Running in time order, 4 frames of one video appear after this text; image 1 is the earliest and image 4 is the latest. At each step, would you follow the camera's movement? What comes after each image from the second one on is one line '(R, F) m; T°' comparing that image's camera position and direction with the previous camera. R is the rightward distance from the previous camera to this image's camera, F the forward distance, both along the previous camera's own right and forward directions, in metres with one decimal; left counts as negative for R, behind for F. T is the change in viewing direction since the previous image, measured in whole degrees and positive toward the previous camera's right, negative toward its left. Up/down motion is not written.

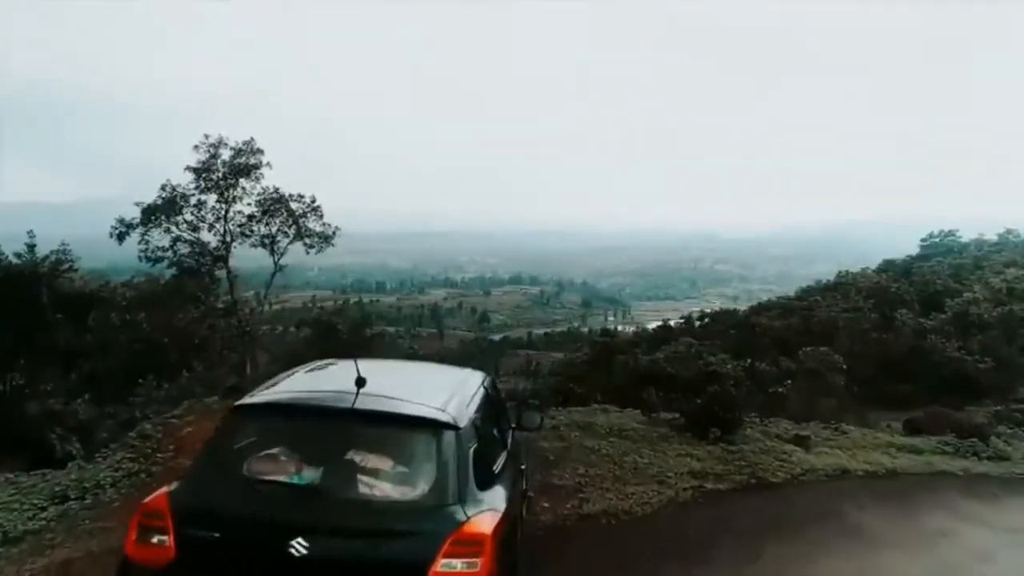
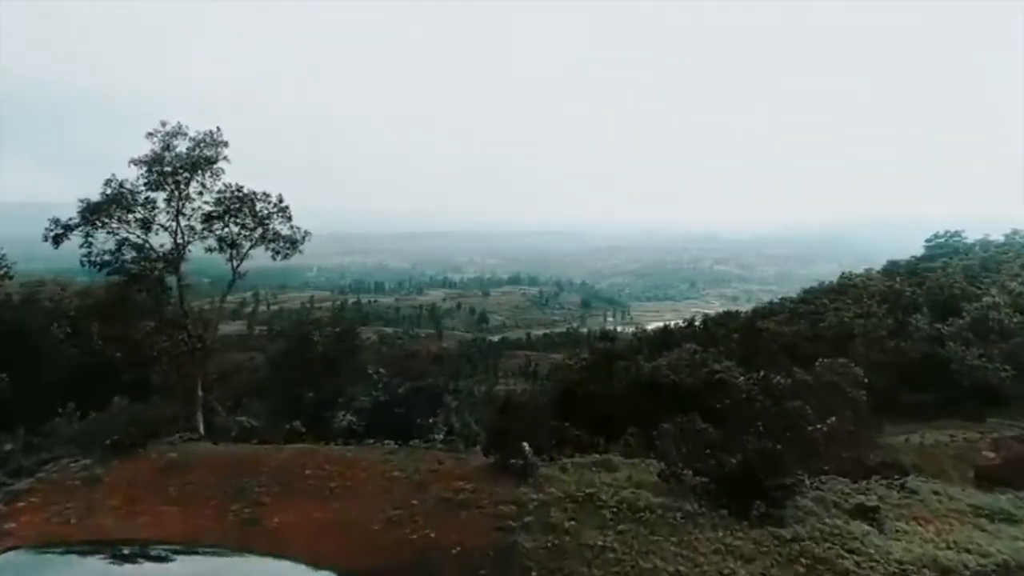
(+0.1, +0.7) m; 0°
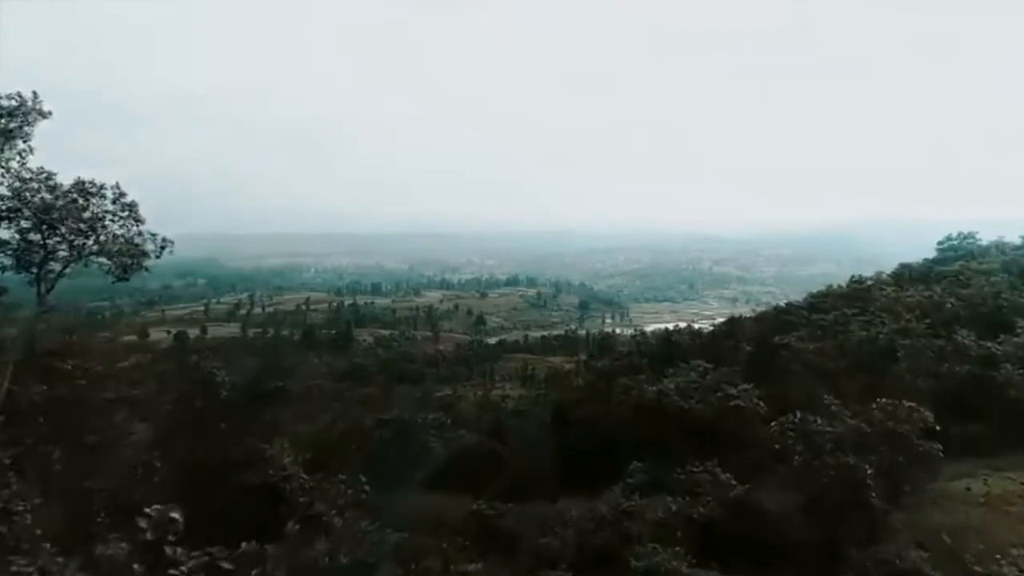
(+0.2, +1.9) m; 0°
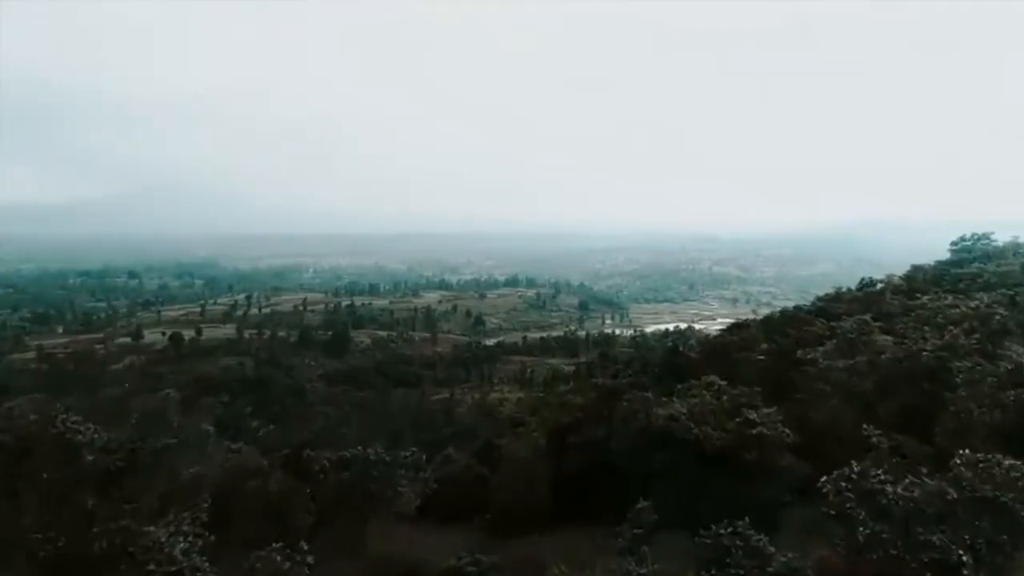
(+0.1, +1.6) m; 0°
